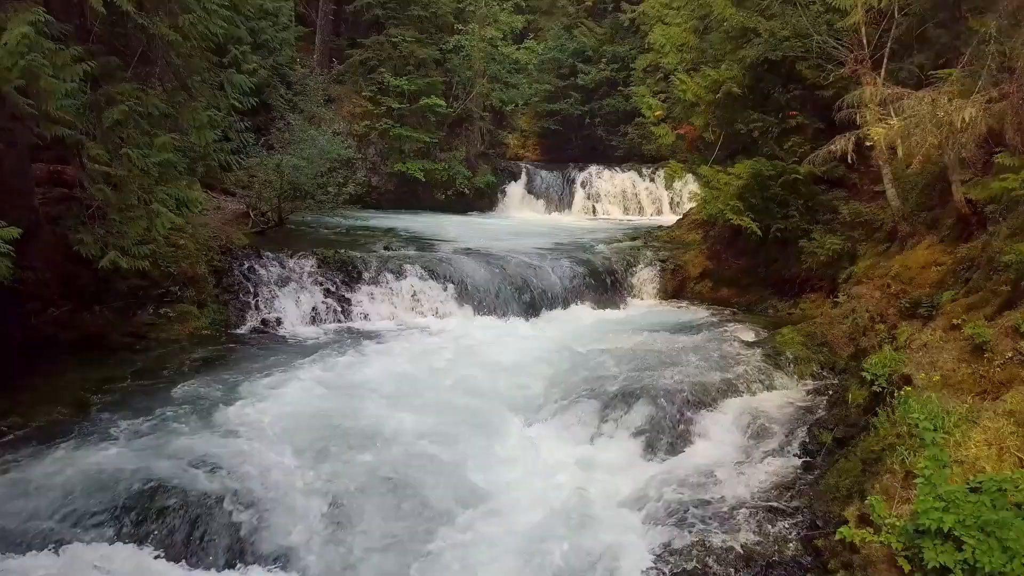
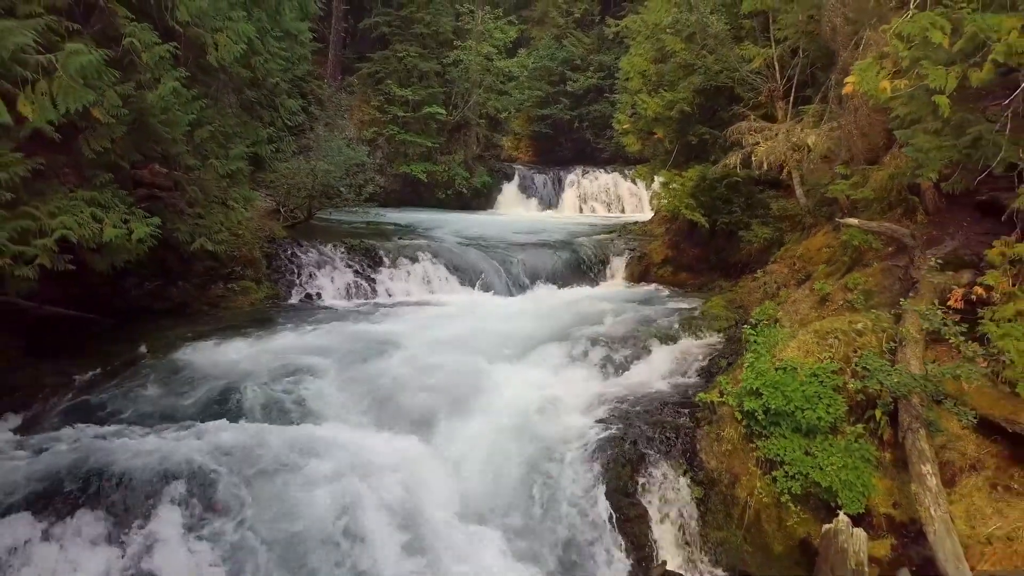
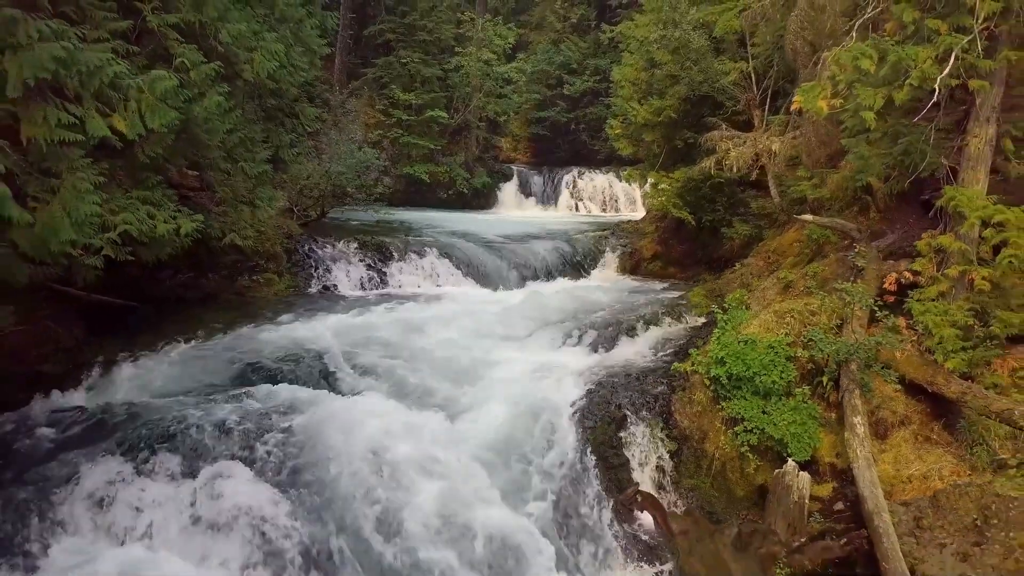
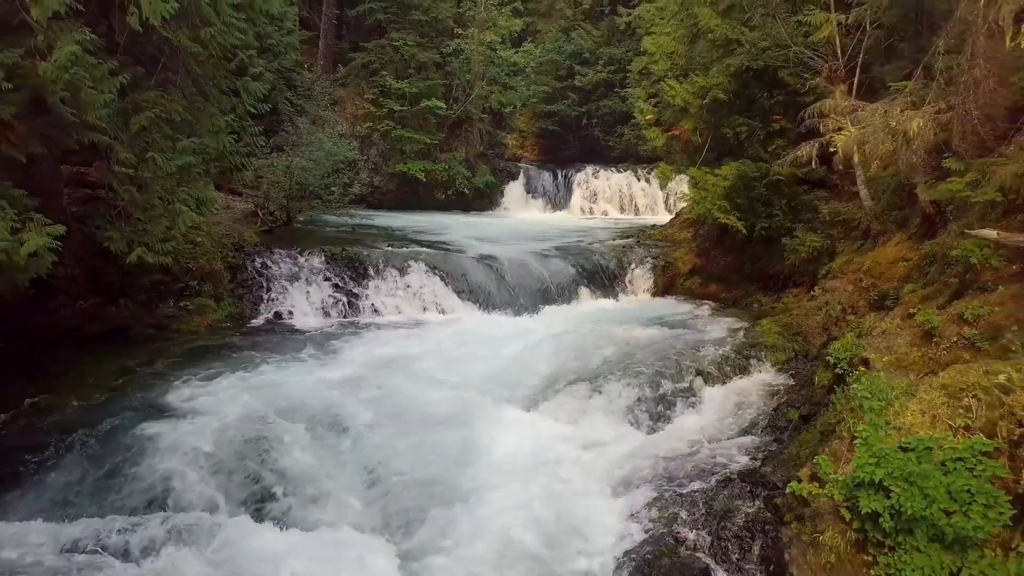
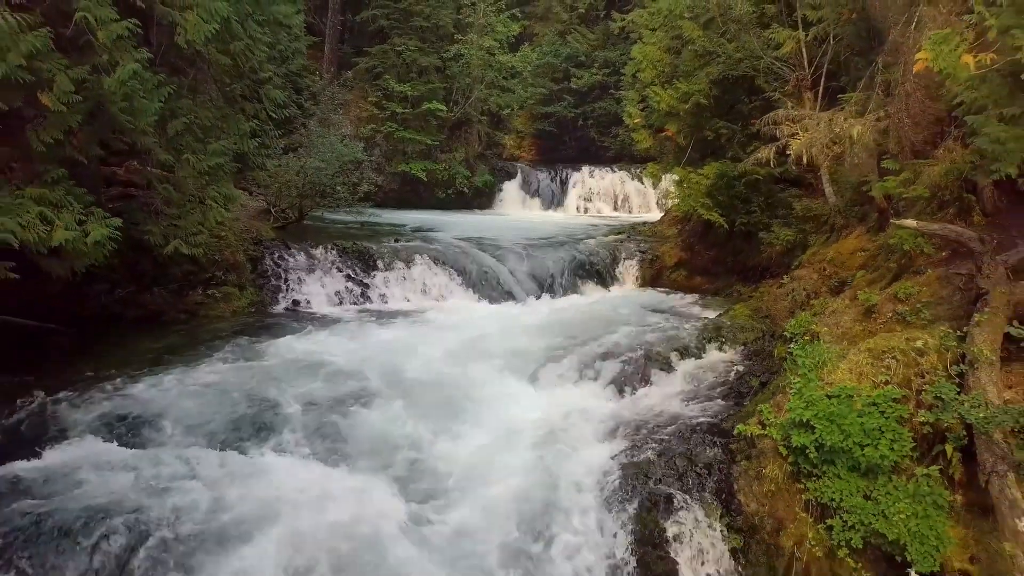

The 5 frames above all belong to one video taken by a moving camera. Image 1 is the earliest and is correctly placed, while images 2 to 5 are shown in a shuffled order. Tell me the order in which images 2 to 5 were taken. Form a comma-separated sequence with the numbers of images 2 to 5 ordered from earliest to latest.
4, 5, 2, 3
